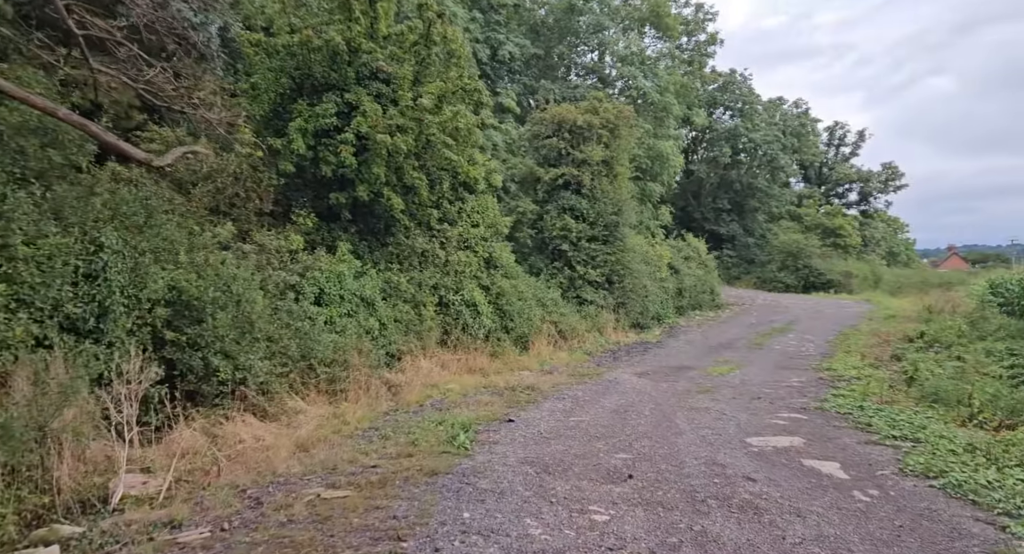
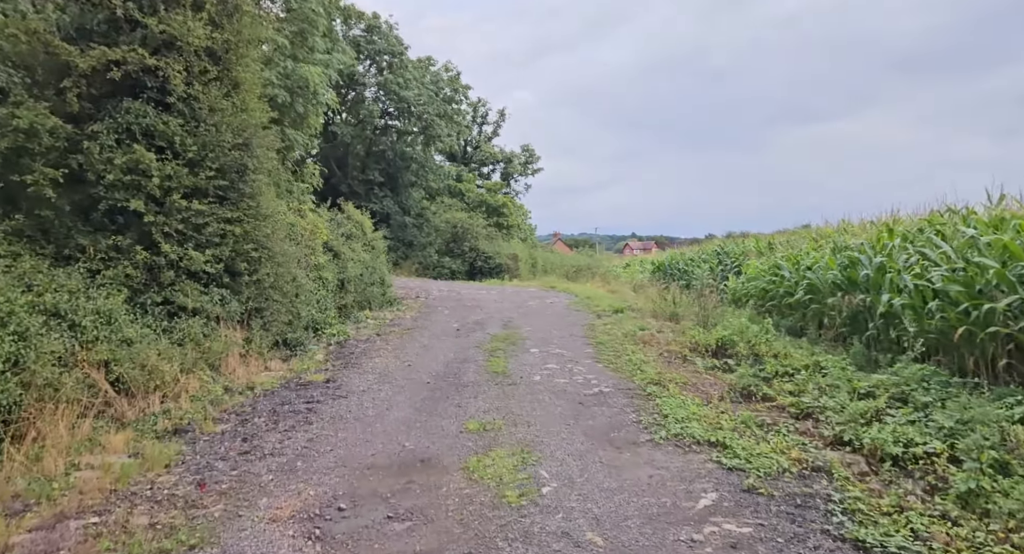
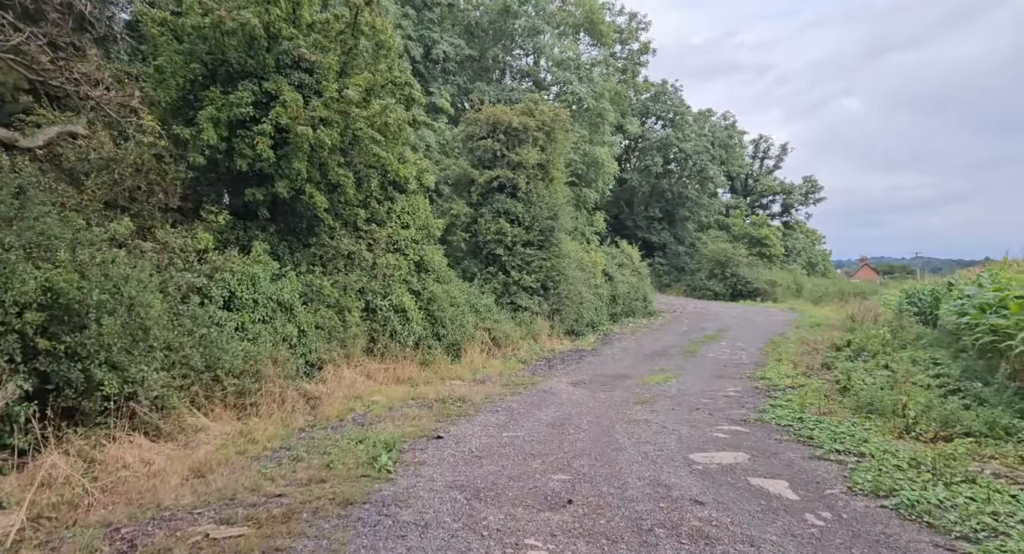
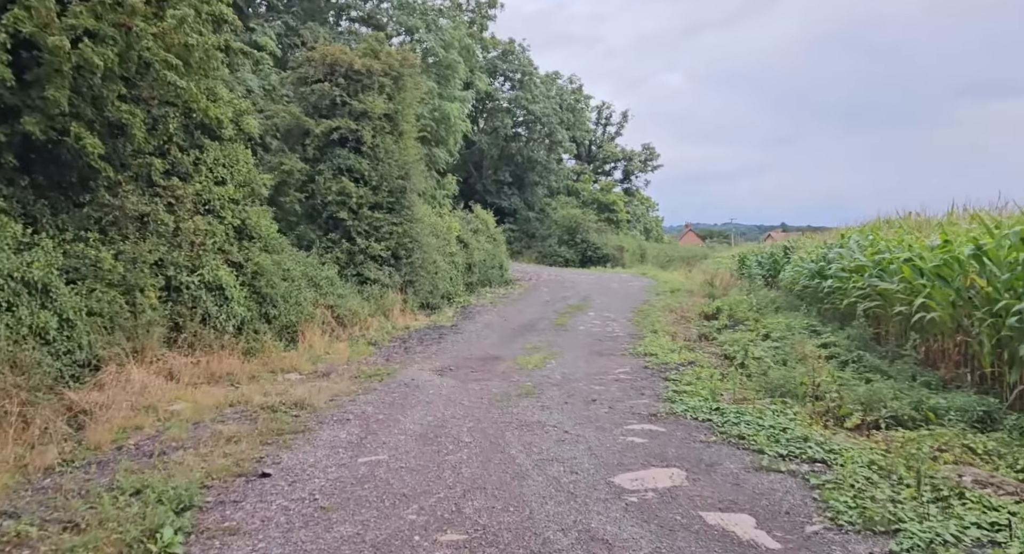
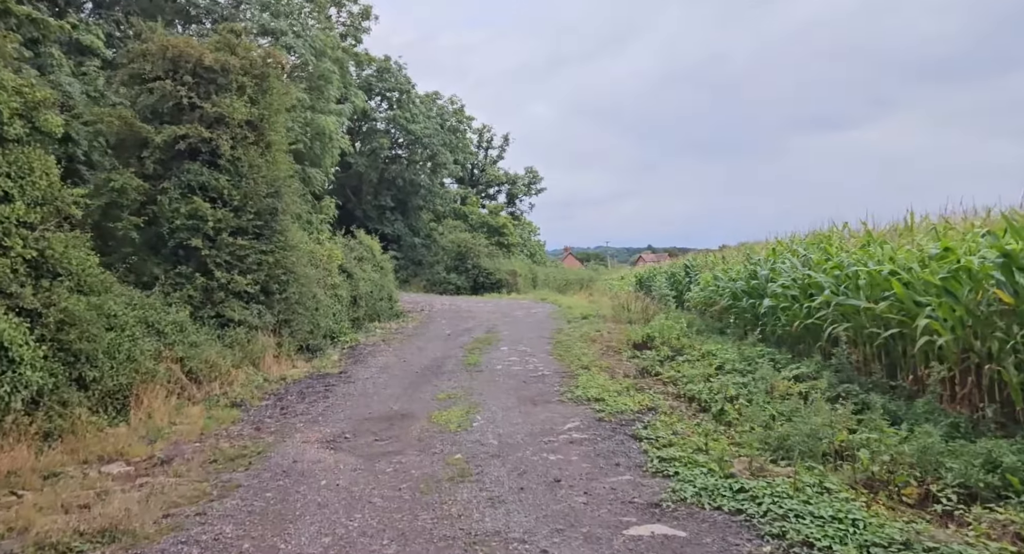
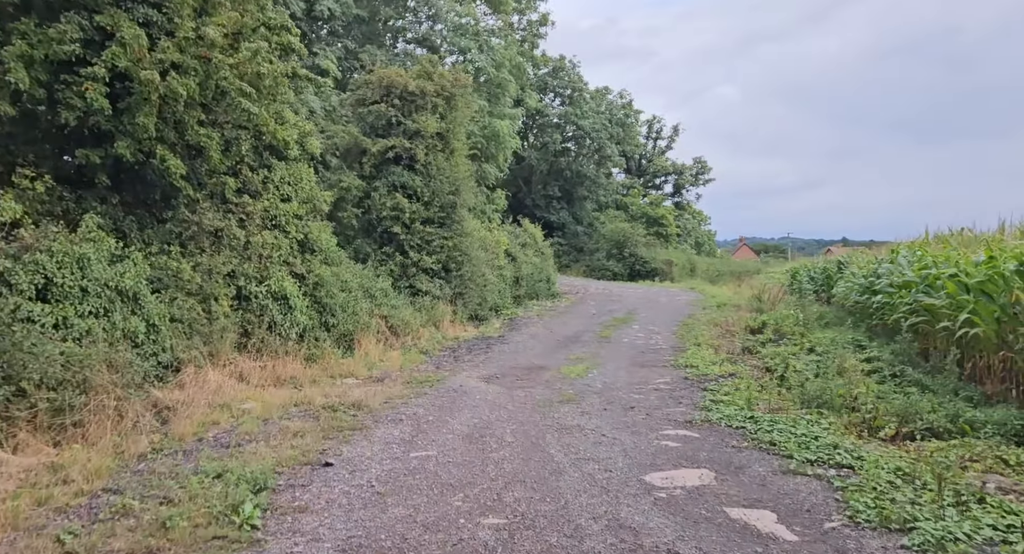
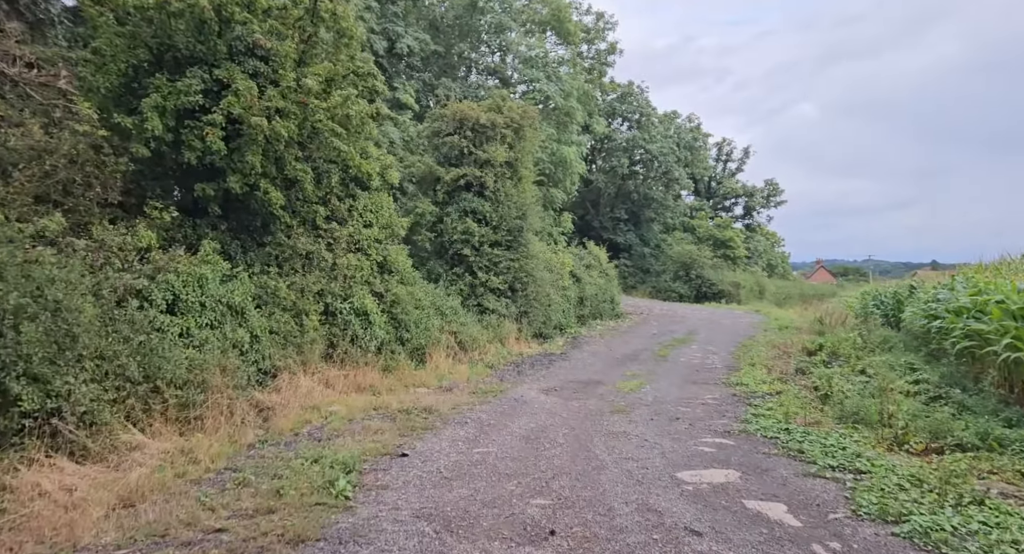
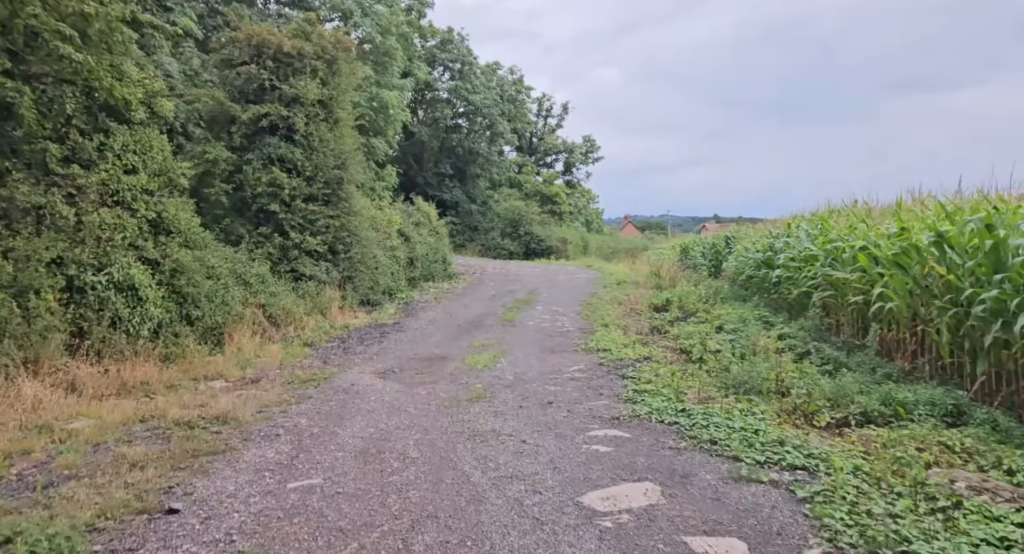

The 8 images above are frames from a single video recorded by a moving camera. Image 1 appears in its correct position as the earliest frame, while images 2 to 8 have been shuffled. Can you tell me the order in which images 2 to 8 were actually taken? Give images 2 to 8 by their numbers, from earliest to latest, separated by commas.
3, 7, 6, 4, 8, 5, 2
